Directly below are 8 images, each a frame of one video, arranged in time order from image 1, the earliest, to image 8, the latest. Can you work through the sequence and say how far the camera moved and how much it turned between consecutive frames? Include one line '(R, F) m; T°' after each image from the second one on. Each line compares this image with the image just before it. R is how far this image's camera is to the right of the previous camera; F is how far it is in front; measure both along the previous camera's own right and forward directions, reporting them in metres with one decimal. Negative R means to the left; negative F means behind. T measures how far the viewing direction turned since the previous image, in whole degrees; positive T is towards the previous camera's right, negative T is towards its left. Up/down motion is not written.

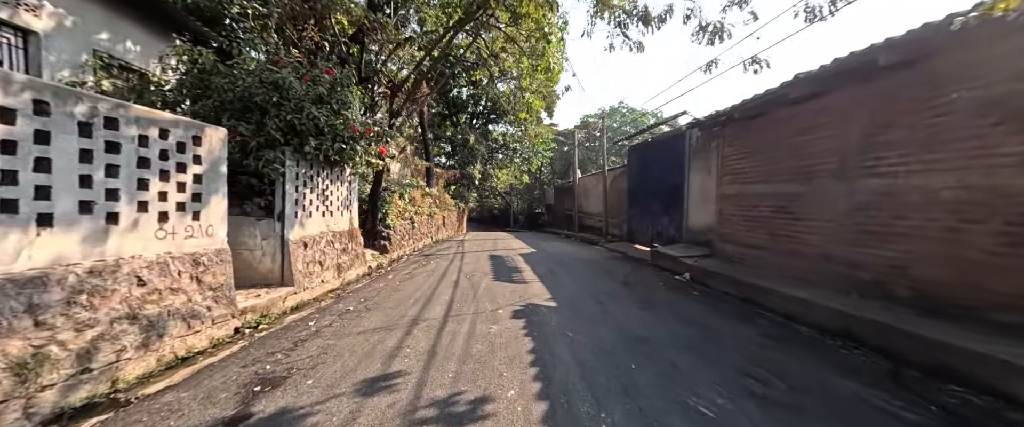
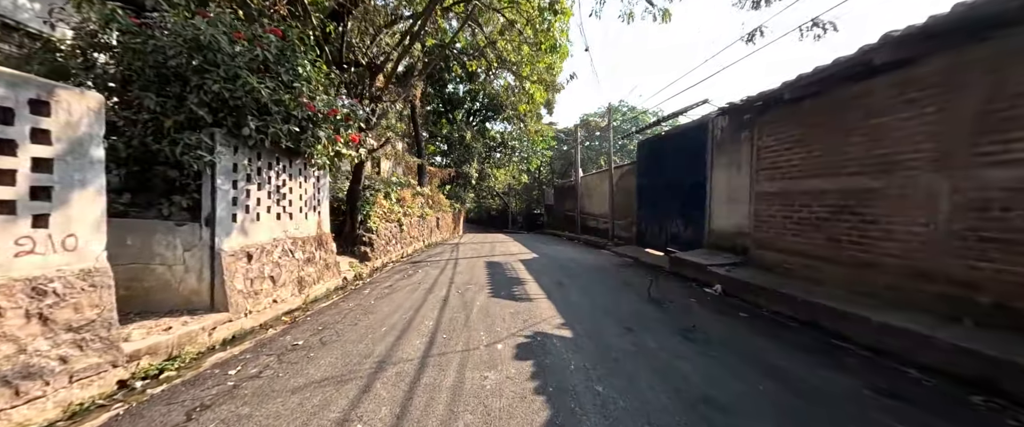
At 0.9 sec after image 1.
(0.0, +1.0) m; 0°
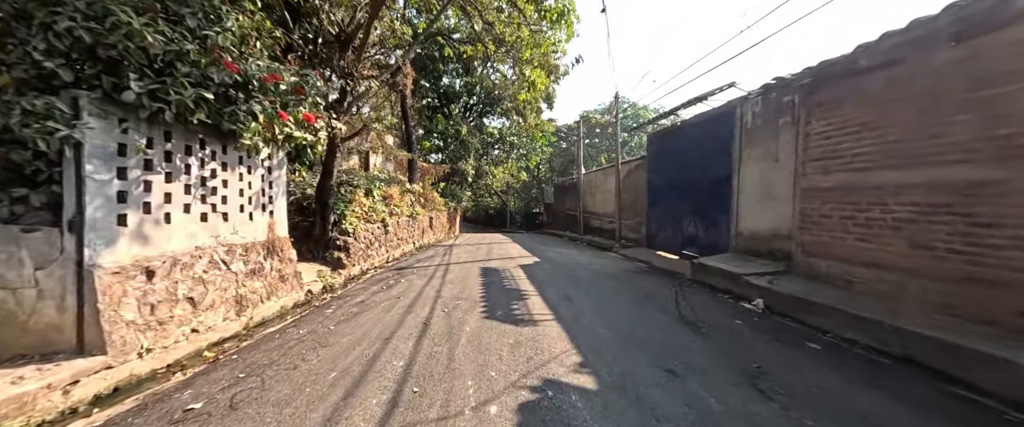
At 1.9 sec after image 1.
(0.0, +1.0) m; 0°
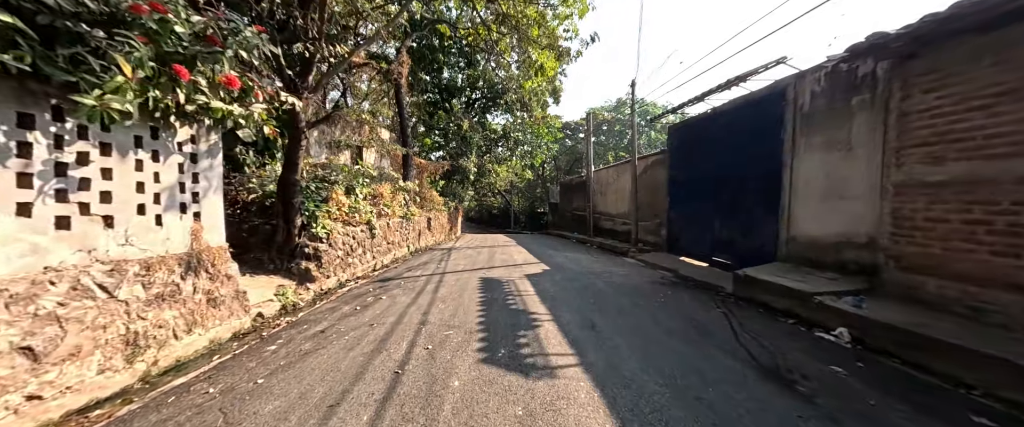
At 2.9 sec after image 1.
(0.0, +1.1) m; -1°
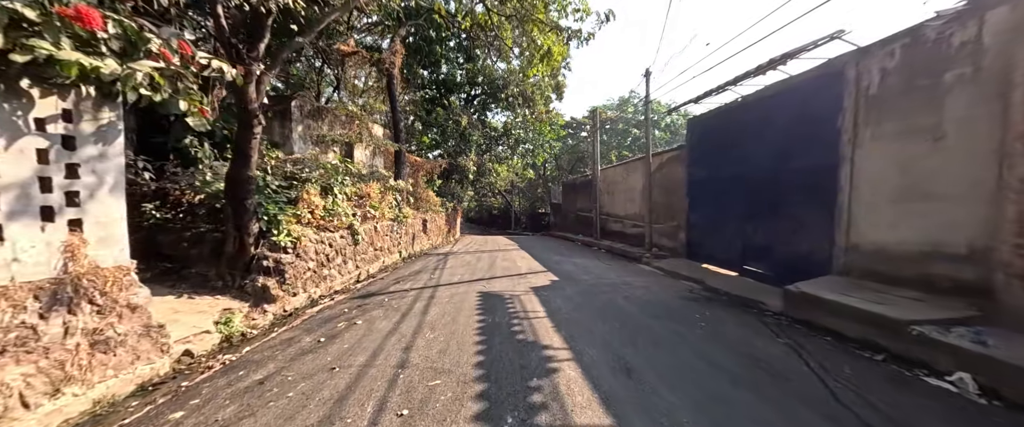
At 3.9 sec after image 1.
(-0.1, +0.9) m; 0°
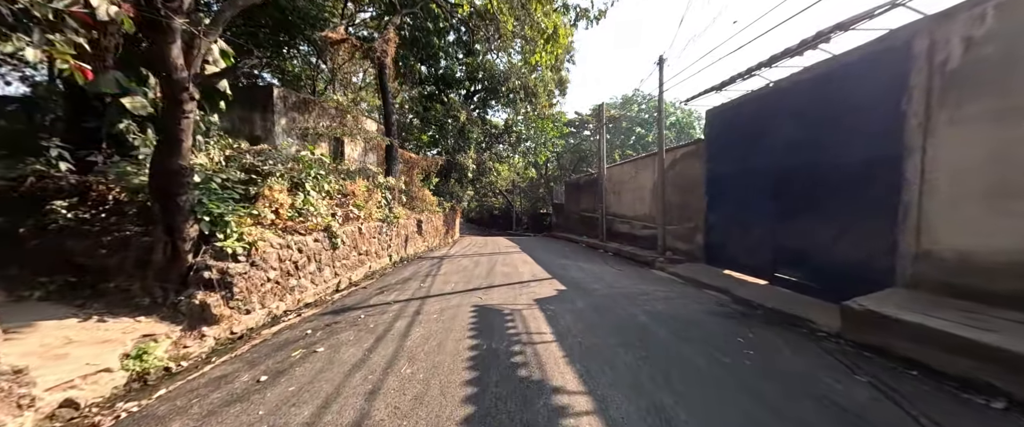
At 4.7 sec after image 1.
(0.0, +0.8) m; 0°
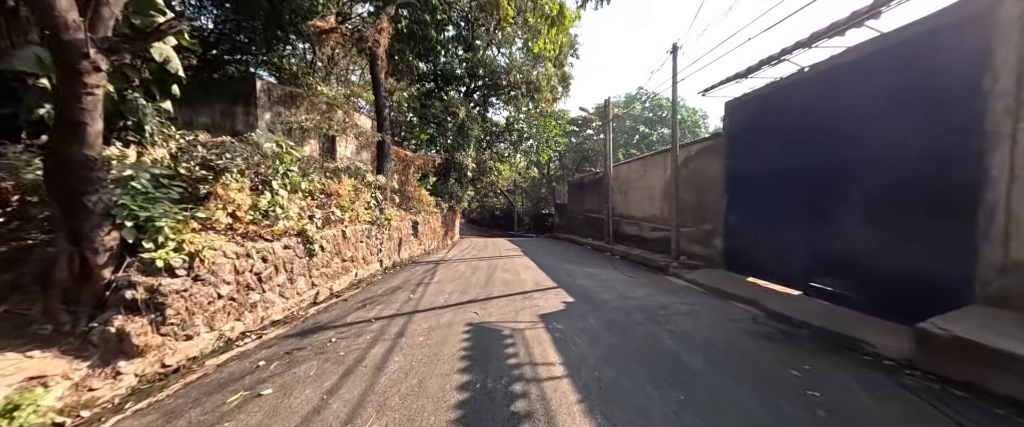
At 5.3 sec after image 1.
(0.0, +0.7) m; 0°
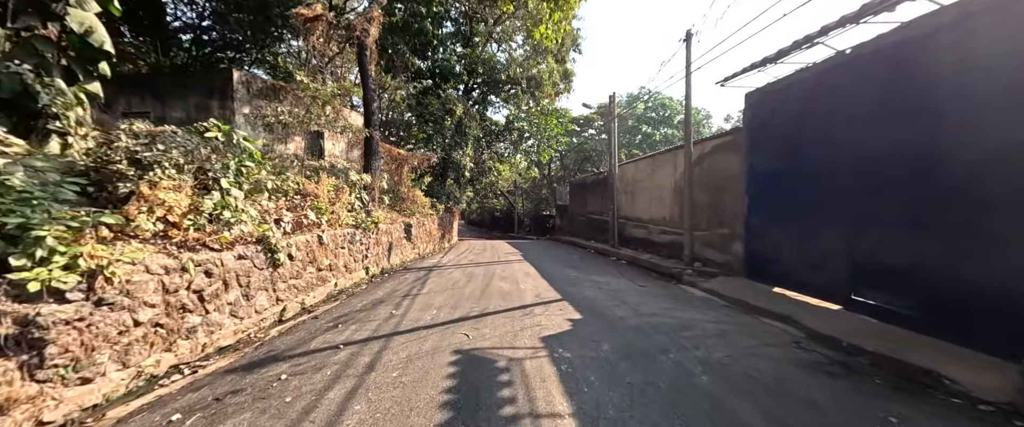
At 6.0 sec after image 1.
(0.0, +0.7) m; 0°
